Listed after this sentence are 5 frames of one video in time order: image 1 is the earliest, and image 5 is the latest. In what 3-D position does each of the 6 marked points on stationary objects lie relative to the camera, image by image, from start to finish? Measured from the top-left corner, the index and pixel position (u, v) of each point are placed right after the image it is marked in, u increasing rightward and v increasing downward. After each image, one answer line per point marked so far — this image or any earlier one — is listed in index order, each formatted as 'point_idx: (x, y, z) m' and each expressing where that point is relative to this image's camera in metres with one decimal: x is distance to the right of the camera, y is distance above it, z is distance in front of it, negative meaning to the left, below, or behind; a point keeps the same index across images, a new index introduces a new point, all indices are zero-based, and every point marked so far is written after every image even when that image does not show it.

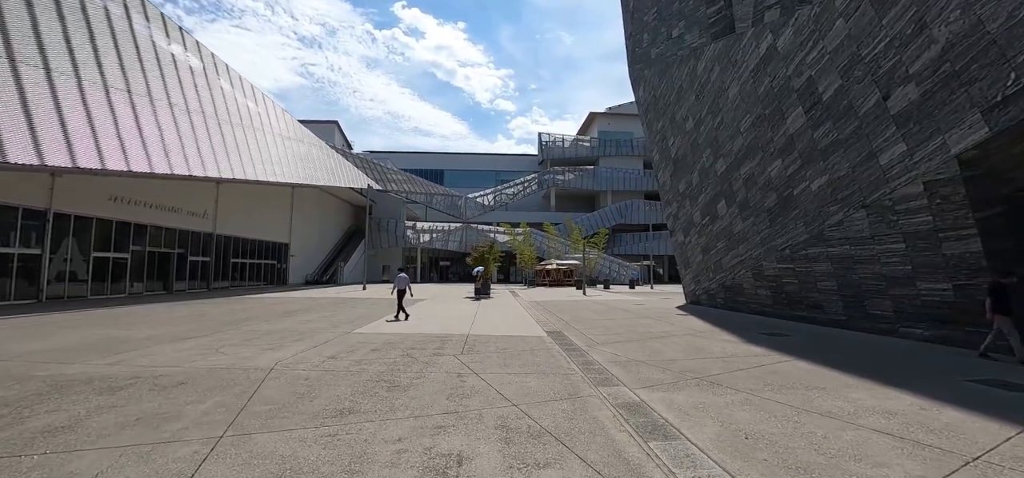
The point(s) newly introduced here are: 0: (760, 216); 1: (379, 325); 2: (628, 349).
0: (+8.3, +0.8, +11.9) m
1: (-3.9, -2.5, +10.6) m
2: (+2.4, -2.2, +7.3) m
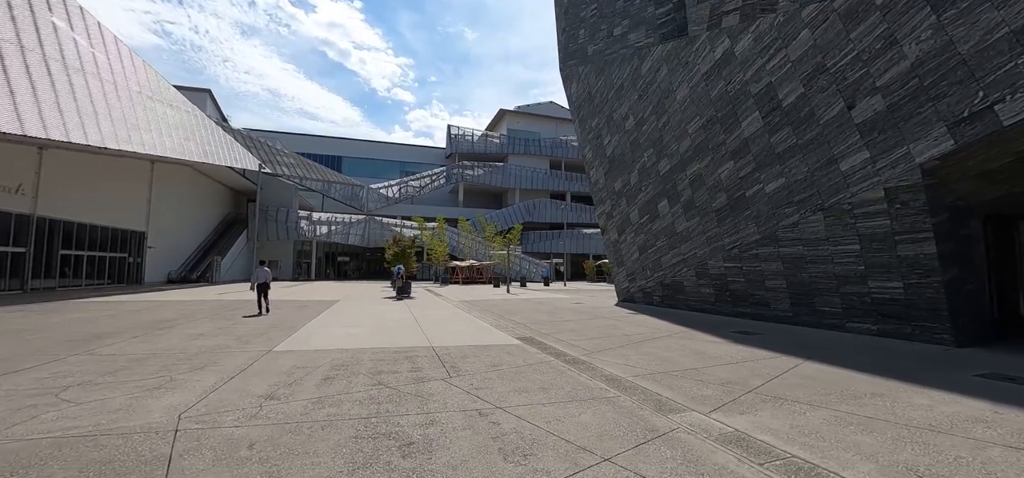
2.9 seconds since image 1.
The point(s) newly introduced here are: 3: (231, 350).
0: (+6.8, +0.8, +12.6) m
1: (-4.7, -2.3, +8.2) m
2: (+2.2, -2.1, +6.6) m
3: (-5.3, -2.2, +6.9) m
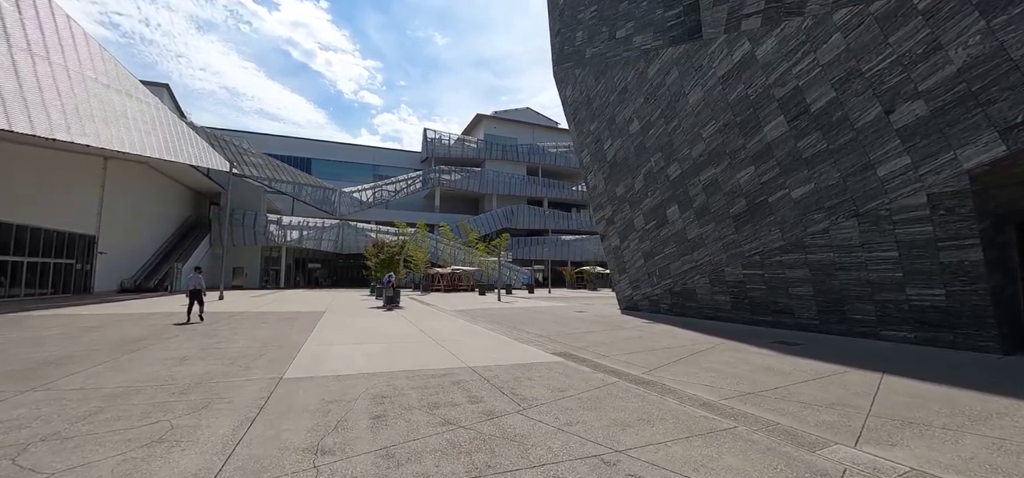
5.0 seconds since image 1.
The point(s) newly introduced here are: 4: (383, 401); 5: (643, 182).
0: (+7.2, +0.6, +12.4) m
1: (-3.9, -2.4, +7.1) m
2: (+3.1, -2.2, +6.0) m
3: (-4.4, -2.3, +5.7) m
4: (-1.6, -2.1, +4.6) m
5: (+5.7, +2.5, +15.9) m
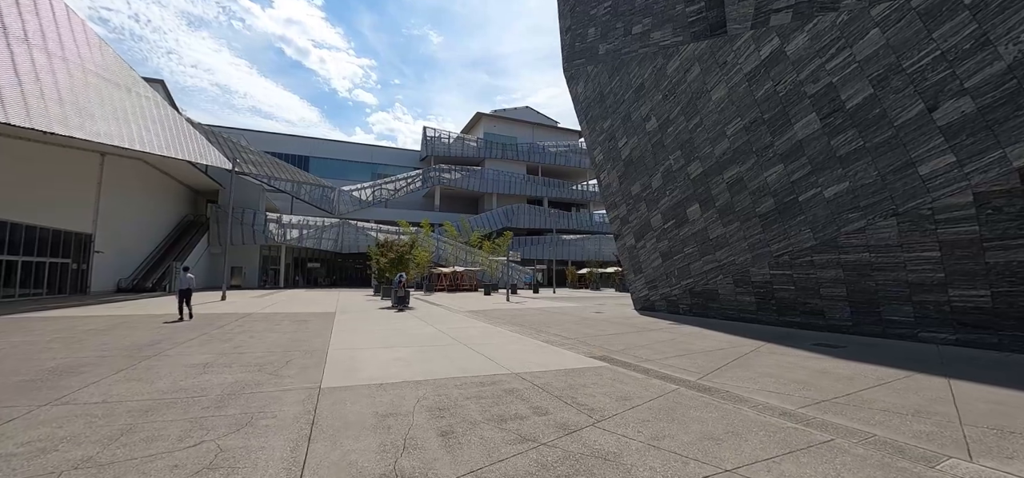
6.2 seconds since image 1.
0: (+7.9, +0.6, +12.2) m
1: (-3.1, -2.4, +6.7) m
2: (+3.9, -2.2, +5.8) m
3: (-3.6, -2.3, +5.4) m
4: (-0.8, -2.1, +4.3) m
5: (+6.4, +2.5, +15.6) m
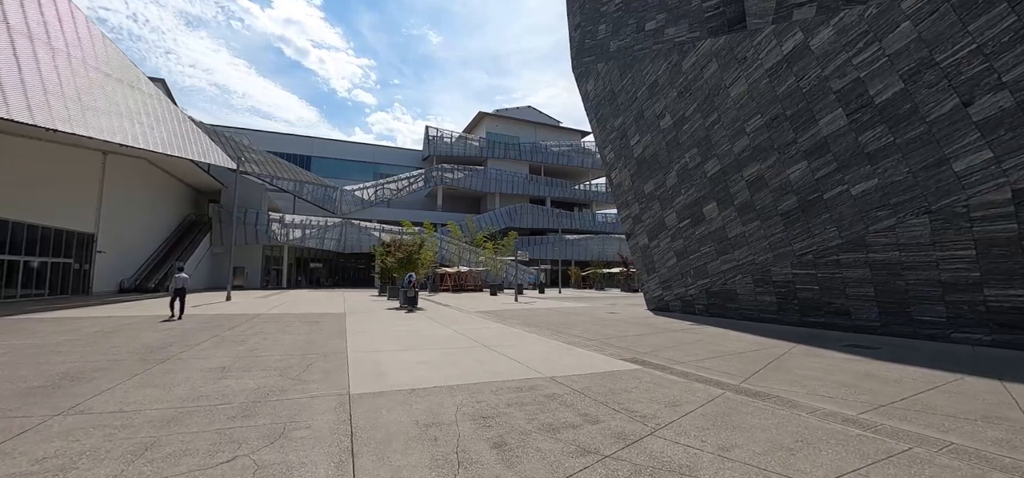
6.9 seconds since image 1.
0: (+8.5, +0.6, +12.0) m
1: (-2.6, -2.4, +6.5) m
2: (+4.4, -2.2, +5.5) m
3: (-3.0, -2.3, +5.1) m
4: (-0.3, -2.1, +4.1) m
5: (+6.9, +2.5, +15.4) m
